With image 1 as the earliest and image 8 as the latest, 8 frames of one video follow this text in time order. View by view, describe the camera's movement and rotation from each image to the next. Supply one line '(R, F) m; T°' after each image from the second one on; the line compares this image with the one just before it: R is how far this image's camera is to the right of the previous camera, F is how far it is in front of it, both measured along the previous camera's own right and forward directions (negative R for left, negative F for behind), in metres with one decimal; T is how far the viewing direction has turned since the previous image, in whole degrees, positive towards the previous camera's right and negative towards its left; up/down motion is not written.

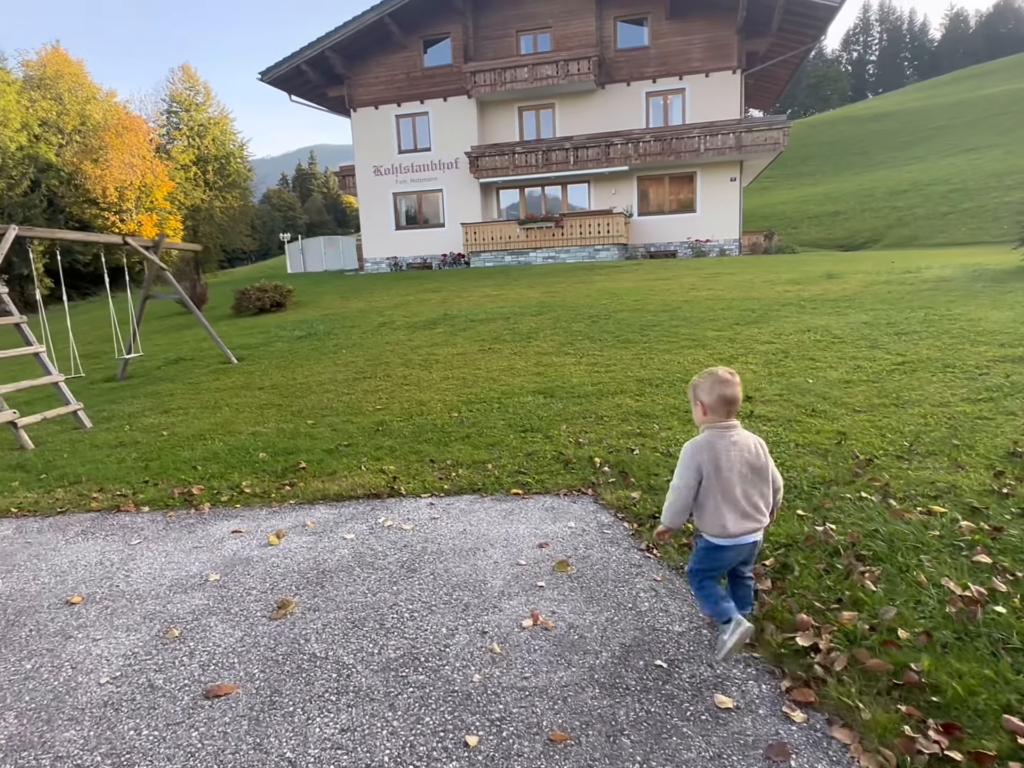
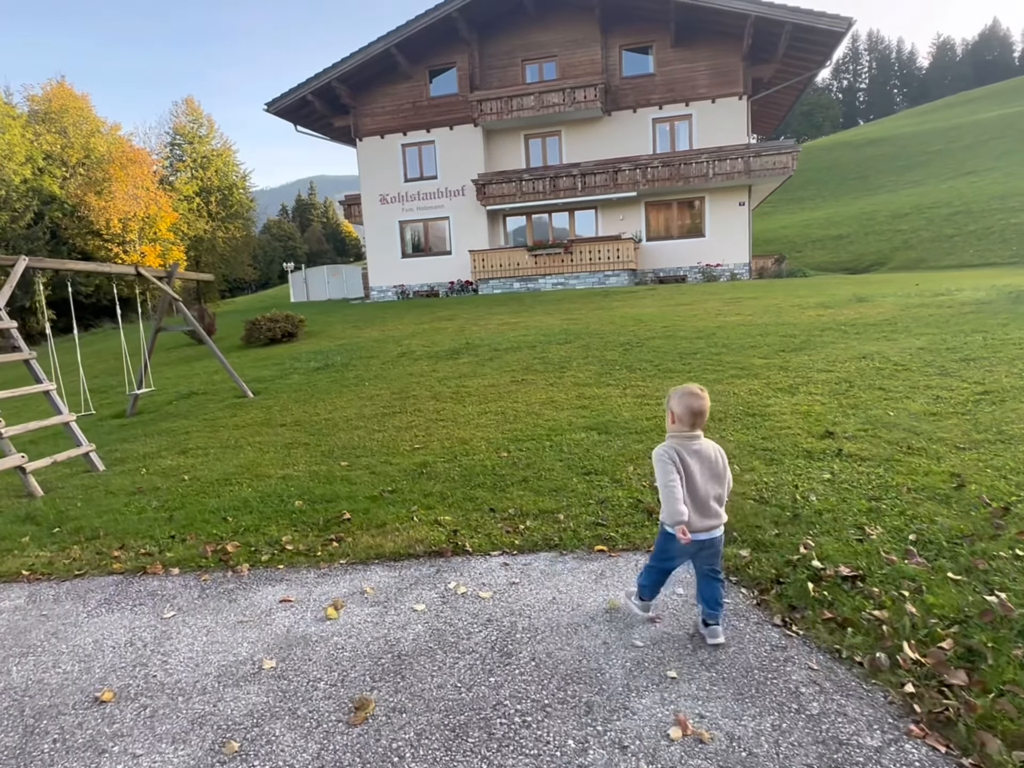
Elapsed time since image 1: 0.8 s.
(-0.6, +0.6) m; 0°
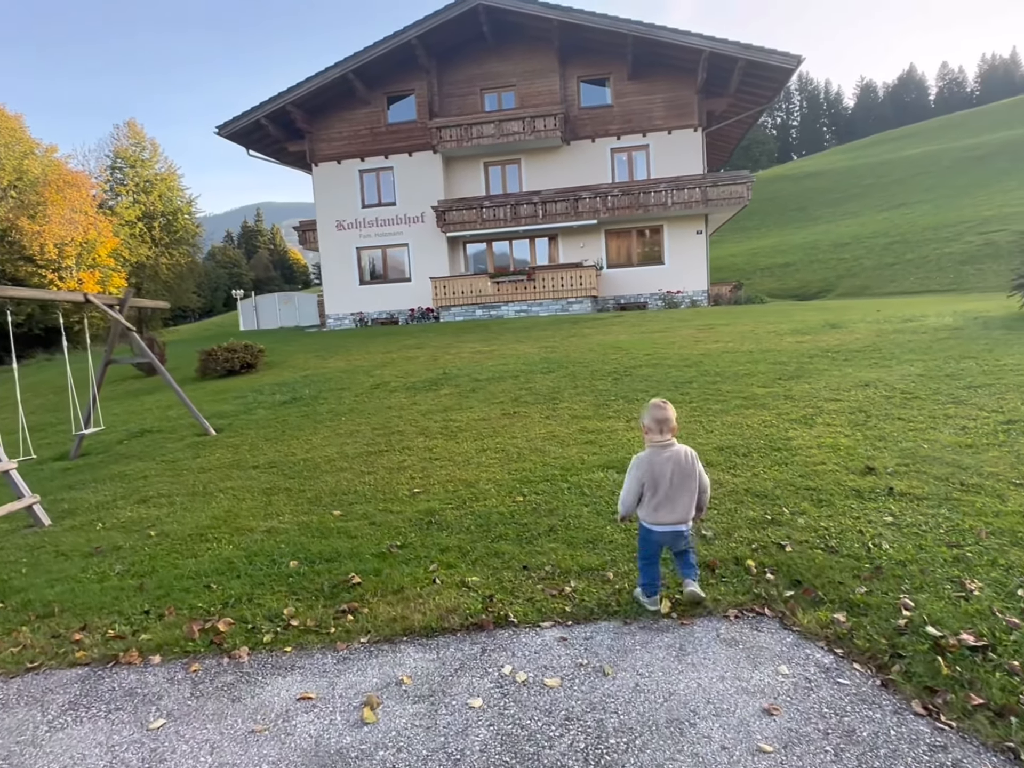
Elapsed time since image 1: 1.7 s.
(-0.6, +0.6) m; +4°
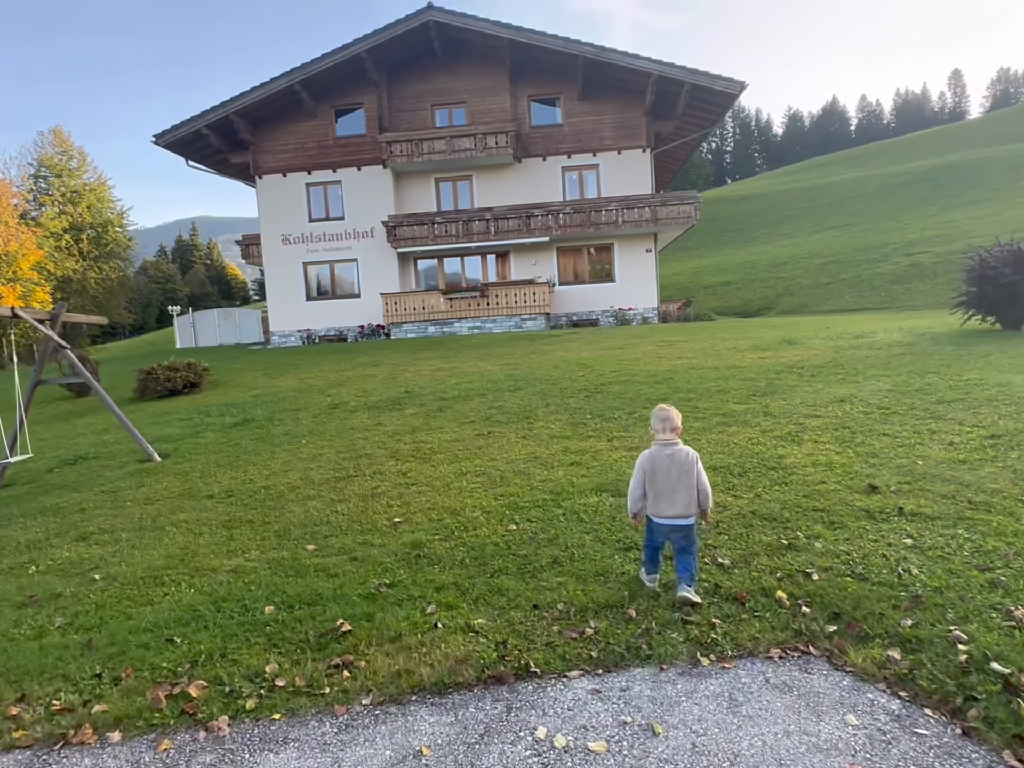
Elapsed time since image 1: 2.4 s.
(-0.4, +0.4) m; +5°
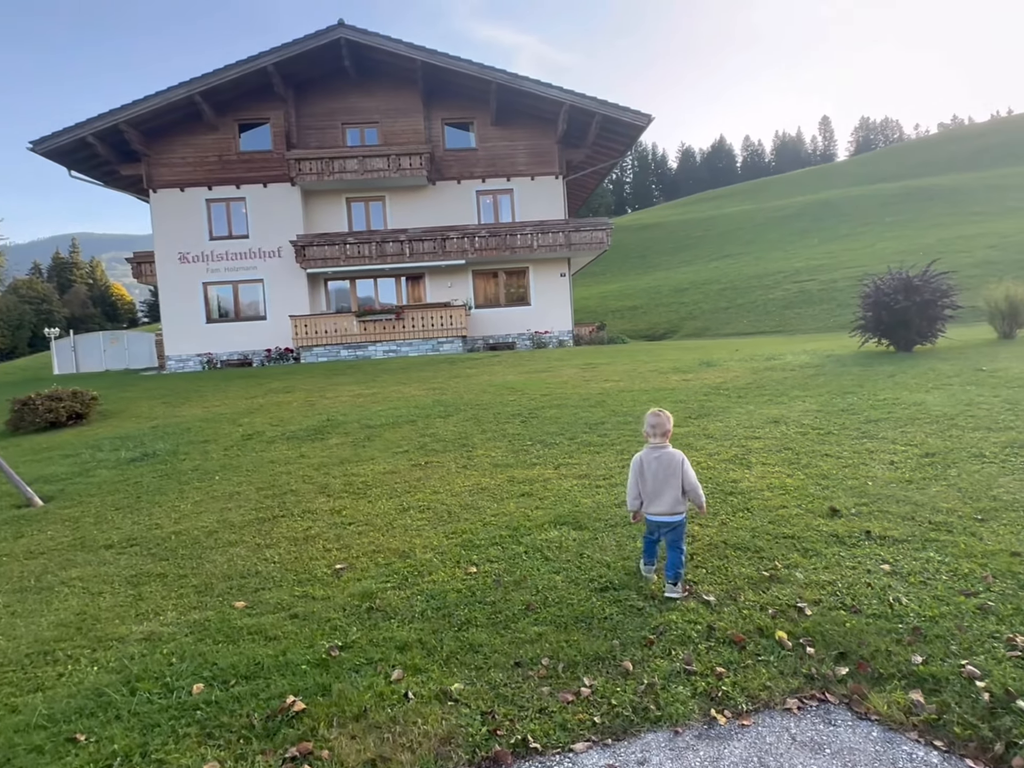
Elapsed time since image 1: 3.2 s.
(-0.4, +0.4) m; +8°
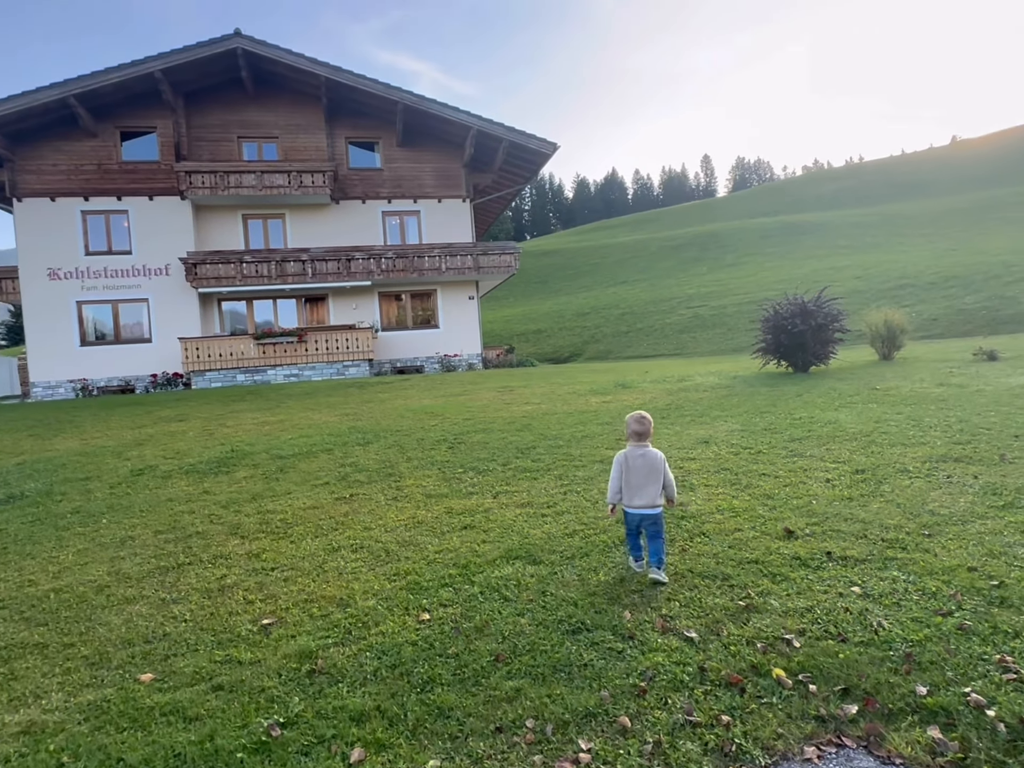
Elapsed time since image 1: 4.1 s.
(-0.4, +0.4) m; +9°
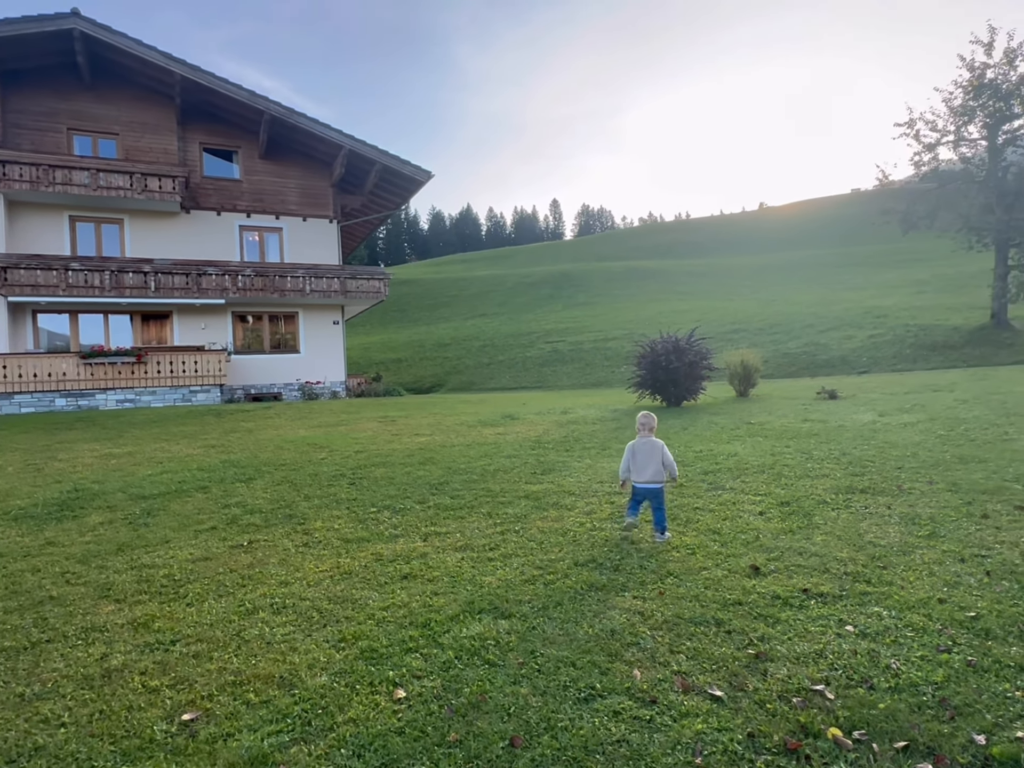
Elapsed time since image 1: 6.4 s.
(-0.9, +0.6) m; +13°
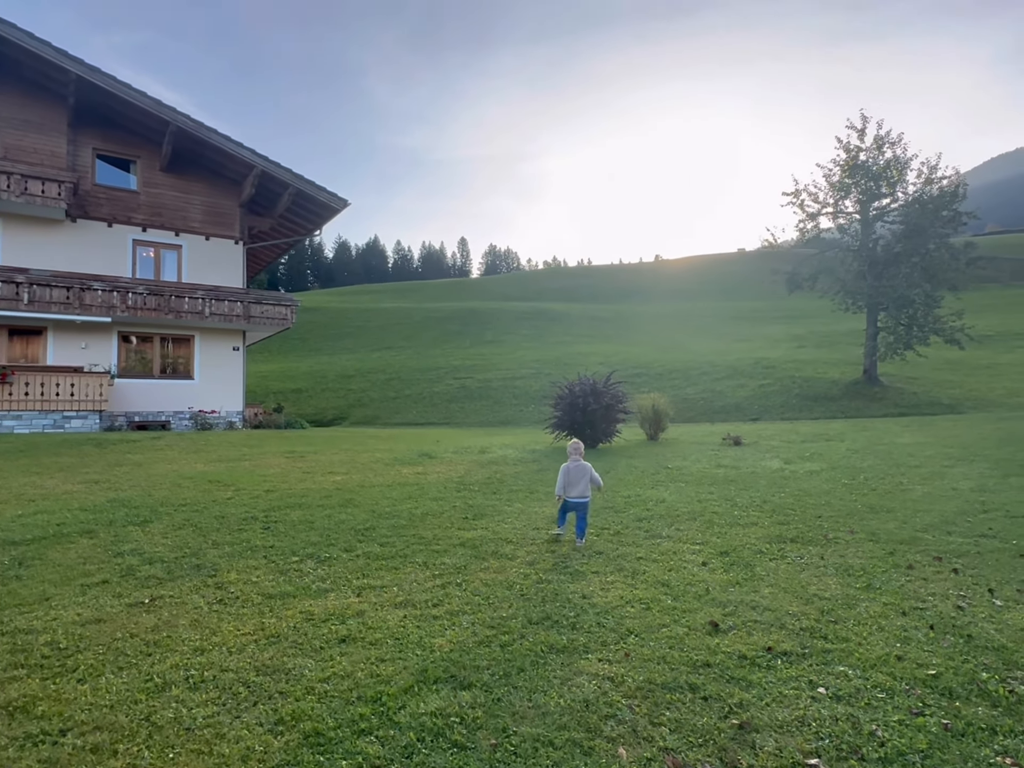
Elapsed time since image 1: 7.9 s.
(-0.5, +0.3) m; +9°
